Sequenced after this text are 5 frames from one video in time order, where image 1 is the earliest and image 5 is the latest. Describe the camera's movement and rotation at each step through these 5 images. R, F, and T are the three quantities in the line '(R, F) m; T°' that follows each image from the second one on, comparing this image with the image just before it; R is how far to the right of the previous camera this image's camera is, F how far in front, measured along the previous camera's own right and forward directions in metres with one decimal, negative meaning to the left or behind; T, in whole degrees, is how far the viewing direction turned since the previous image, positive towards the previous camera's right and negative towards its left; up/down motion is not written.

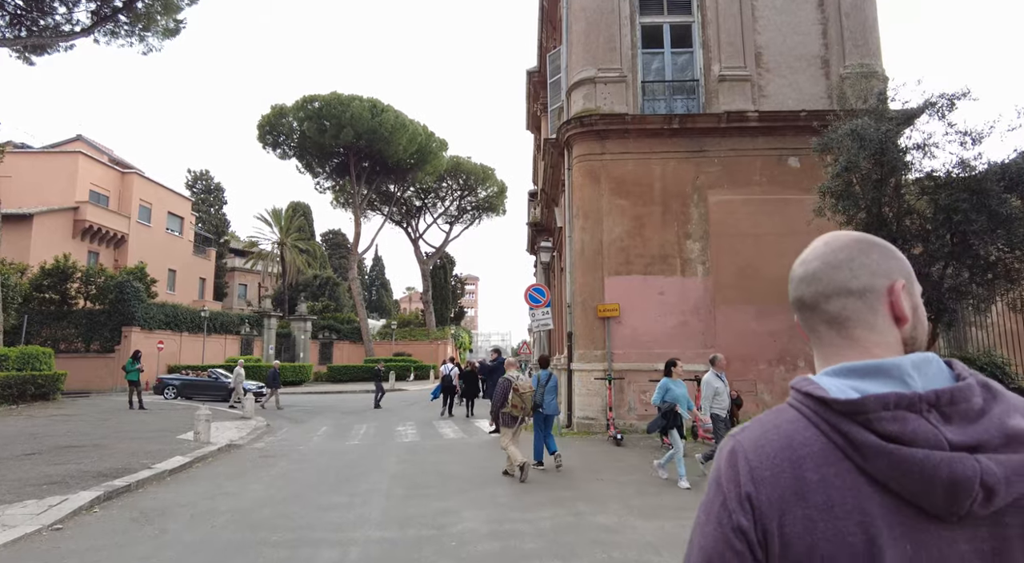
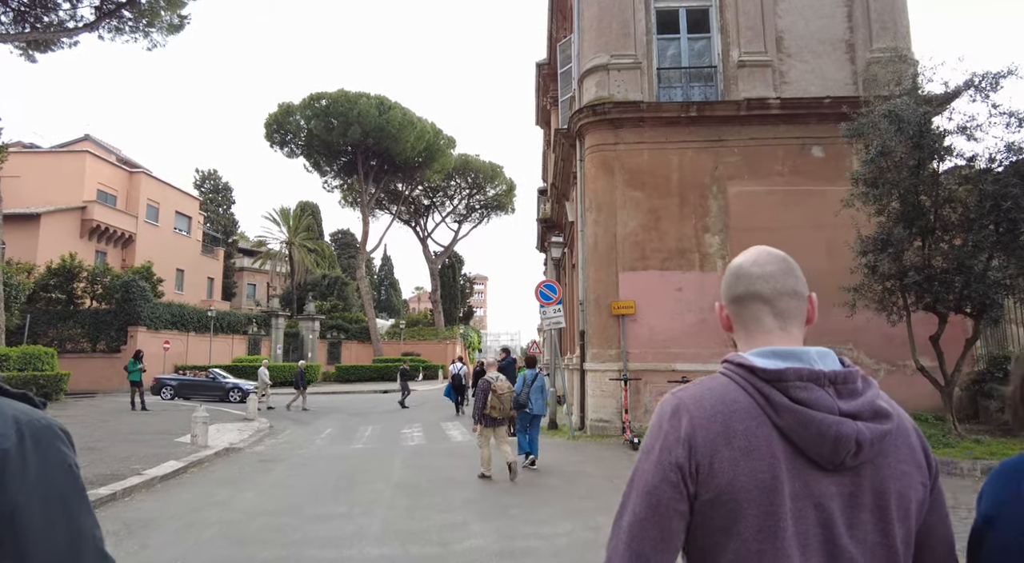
(0.0, +0.6) m; -1°
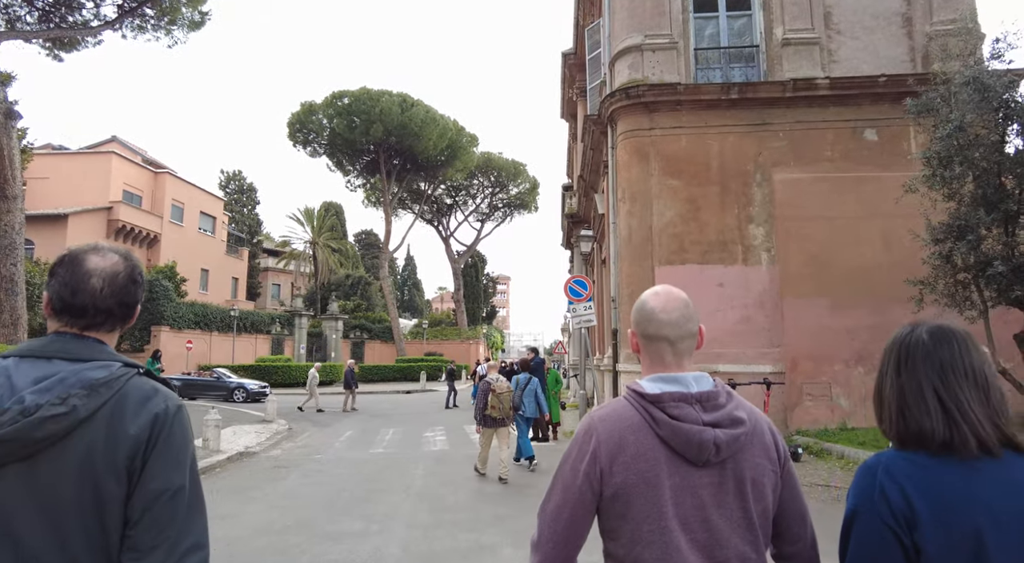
(-0.1, +0.7) m; -2°
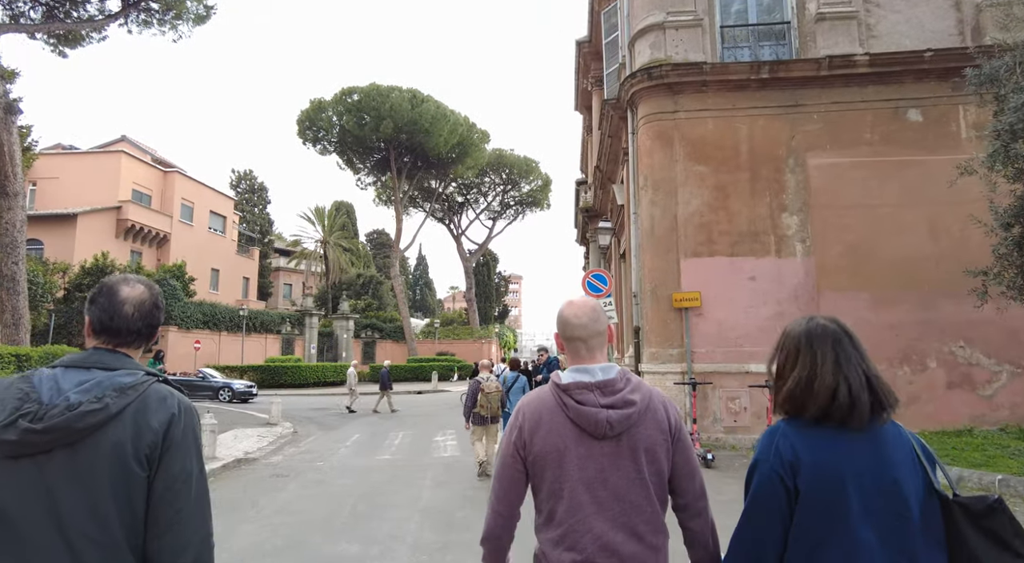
(-0.1, +0.8) m; -1°
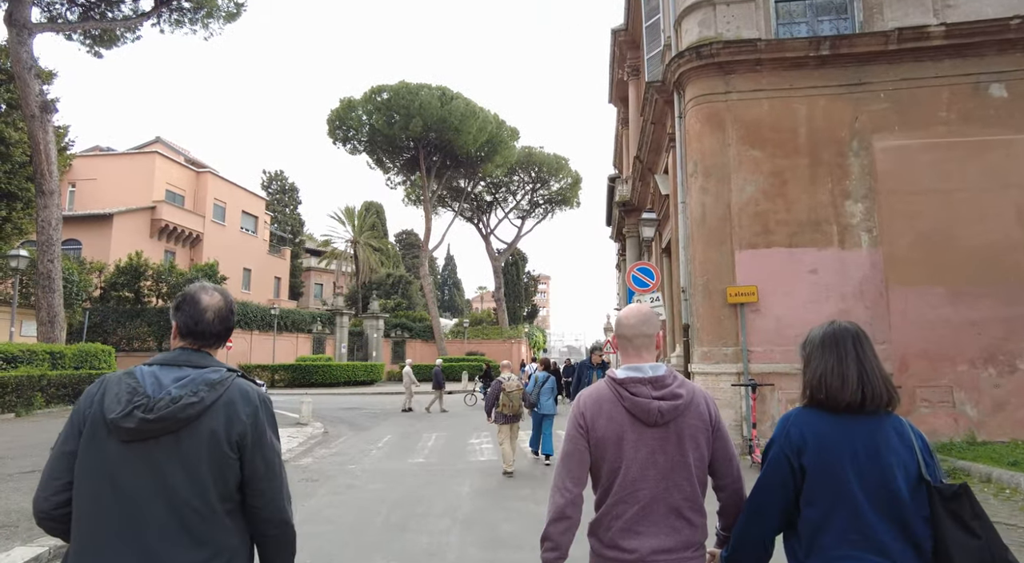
(-0.2, +0.6) m; -3°
